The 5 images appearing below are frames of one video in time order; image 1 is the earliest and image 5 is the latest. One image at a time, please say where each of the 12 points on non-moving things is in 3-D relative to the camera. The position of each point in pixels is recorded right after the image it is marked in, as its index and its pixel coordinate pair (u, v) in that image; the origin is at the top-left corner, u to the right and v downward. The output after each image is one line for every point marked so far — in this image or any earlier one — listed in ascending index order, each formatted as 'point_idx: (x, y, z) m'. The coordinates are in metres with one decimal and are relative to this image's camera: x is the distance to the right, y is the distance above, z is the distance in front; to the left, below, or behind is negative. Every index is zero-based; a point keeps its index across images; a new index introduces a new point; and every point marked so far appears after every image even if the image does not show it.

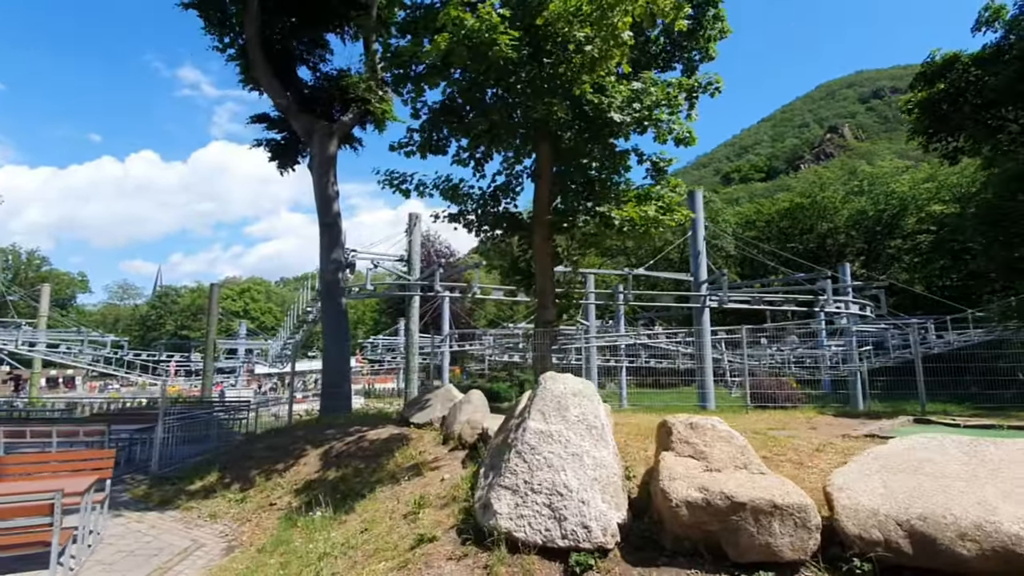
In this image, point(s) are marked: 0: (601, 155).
0: (+2.3, +3.2, +11.2) m
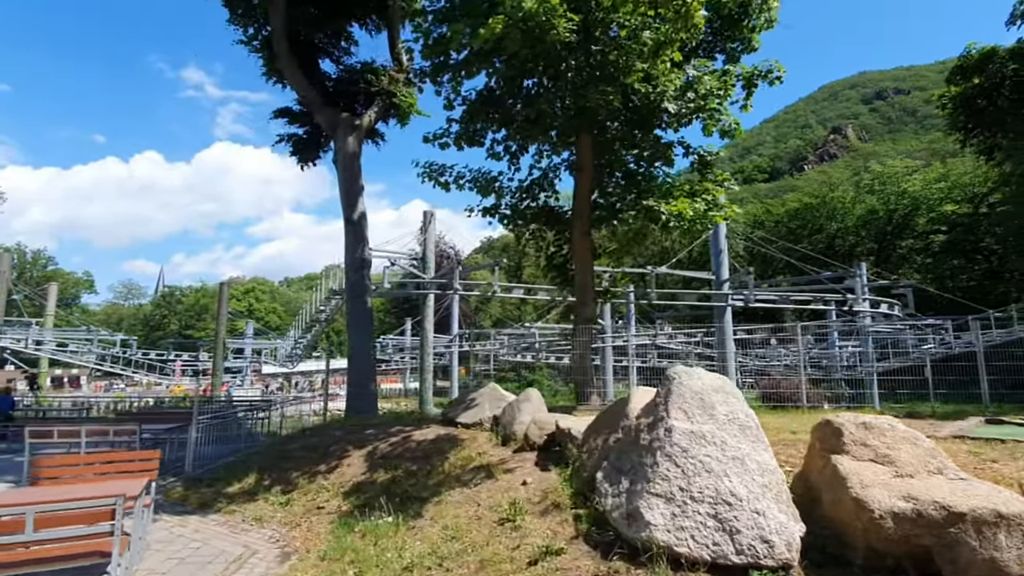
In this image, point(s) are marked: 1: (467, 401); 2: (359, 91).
0: (+3.3, +3.3, +10.8) m
1: (-0.9, -2.3, +9.2) m
2: (-5.4, +7.0, +16.3) m
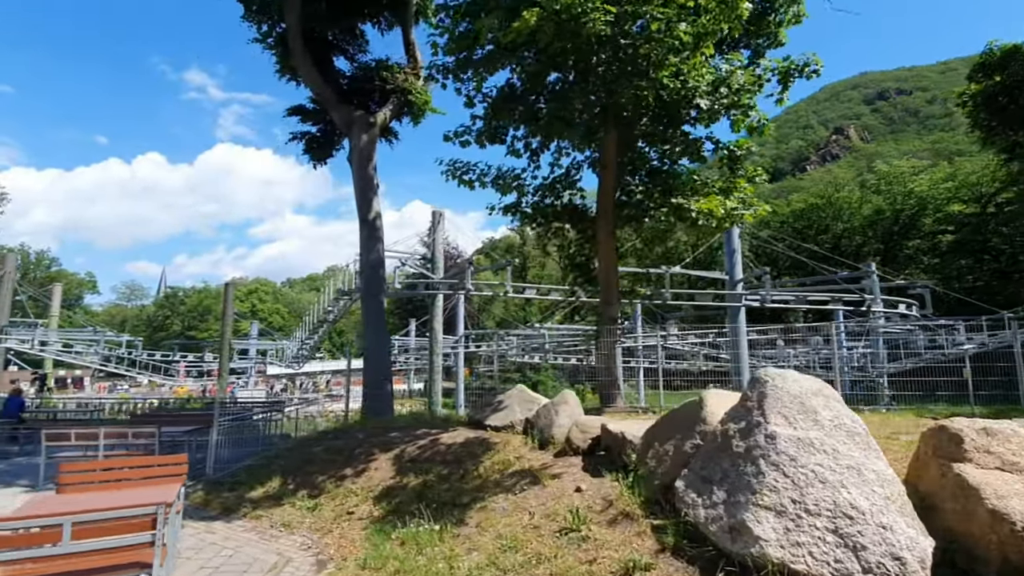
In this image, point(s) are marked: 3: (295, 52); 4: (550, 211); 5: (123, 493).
0: (+3.9, +3.3, +10.6) m
1: (-0.3, -2.2, +9.0) m
2: (-4.8, +7.0, +16.1) m
3: (-7.0, +7.7, +14.9) m
4: (+1.1, +2.0, +12.1) m
5: (-4.7, -2.5, +5.6) m
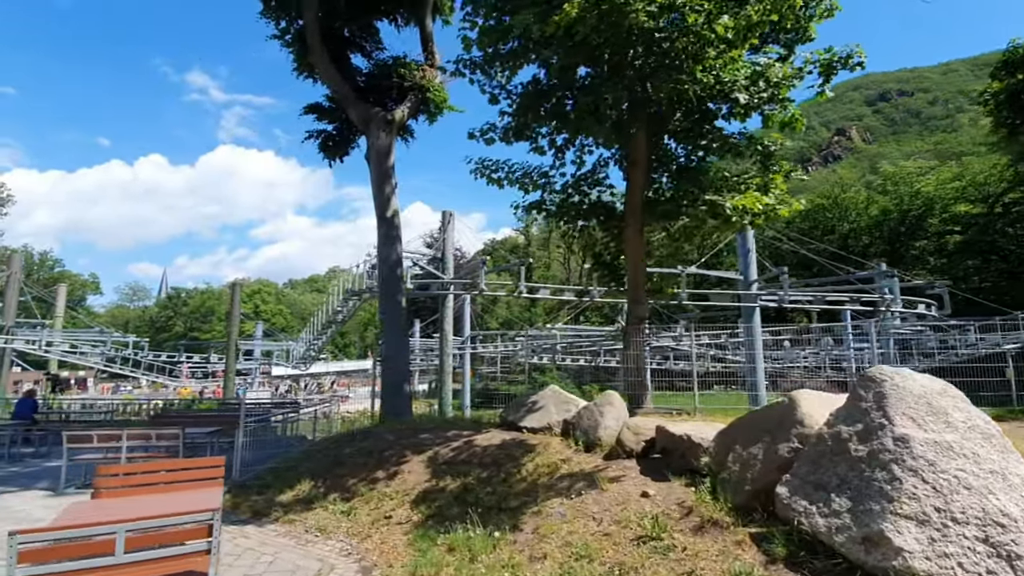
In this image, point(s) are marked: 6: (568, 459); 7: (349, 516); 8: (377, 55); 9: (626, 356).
0: (+4.5, +3.4, +10.4) m
1: (+0.3, -2.2, +8.8) m
2: (-4.1, +7.0, +16.0) m
3: (-6.4, +7.7, +14.8) m
4: (+1.7, +2.0, +11.9) m
5: (-4.0, -2.4, +5.4) m
6: (+0.8, -2.4, +6.6) m
7: (-2.6, -3.6, +7.4) m
8: (-4.7, +8.1, +16.1) m
9: (+2.8, -1.7, +11.1) m
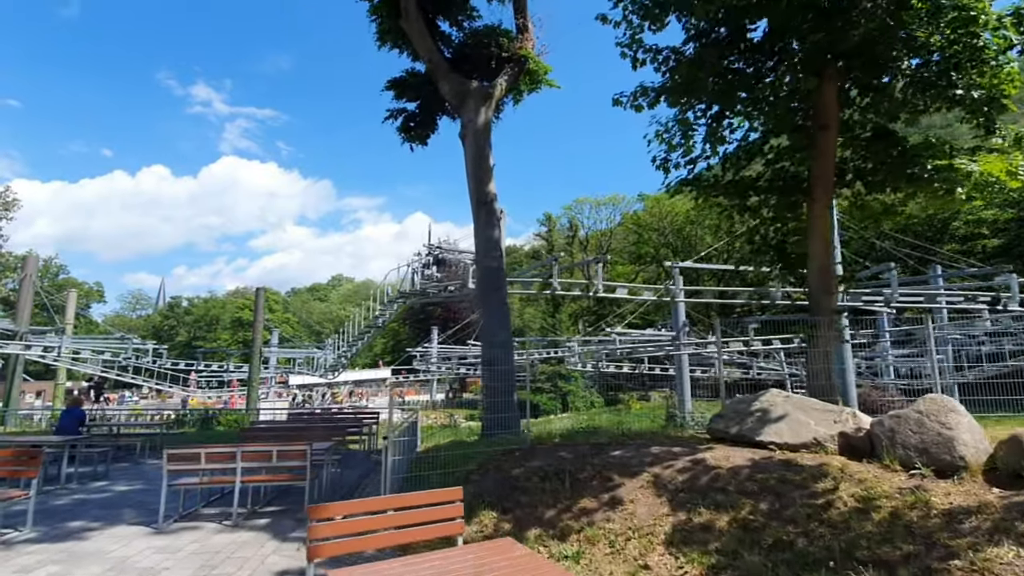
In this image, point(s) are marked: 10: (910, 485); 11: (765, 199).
0: (+7.9, +3.7, +8.7) m
1: (+3.8, -1.9, +7.0) m
2: (-0.8, +7.2, +14.3) m
3: (-3.0, +7.9, +13.1) m
4: (+5.1, +2.3, +10.2) m
5: (-0.6, -2.1, +3.5) m
6: (+4.3, -2.1, +4.8) m
7: (+0.8, -3.3, +5.5) m
8: (-1.4, +8.3, +14.5) m
9: (+6.2, -1.4, +9.4) m
10: (+4.2, -2.1, +4.9) m
11: (+5.6, +1.9, +10.3) m
